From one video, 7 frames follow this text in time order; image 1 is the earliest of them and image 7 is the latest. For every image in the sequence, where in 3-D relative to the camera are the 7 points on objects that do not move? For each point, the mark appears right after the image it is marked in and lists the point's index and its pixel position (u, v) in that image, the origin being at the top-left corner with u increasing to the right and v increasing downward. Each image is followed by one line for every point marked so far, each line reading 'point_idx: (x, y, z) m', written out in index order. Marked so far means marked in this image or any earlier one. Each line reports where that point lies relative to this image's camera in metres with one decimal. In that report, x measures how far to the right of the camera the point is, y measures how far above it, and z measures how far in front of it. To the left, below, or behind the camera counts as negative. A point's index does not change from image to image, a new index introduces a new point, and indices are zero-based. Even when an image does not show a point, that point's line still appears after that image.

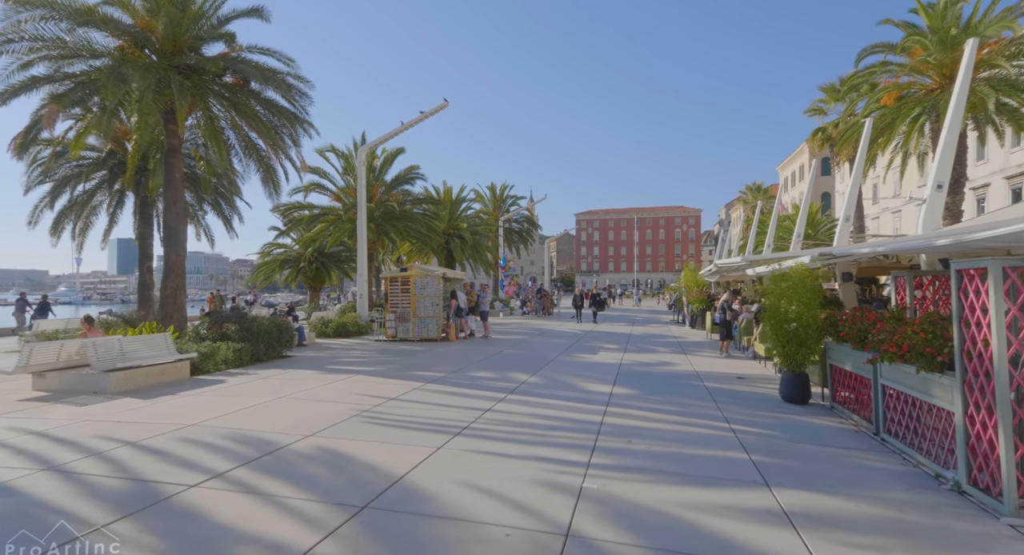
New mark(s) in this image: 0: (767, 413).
0: (+3.6, -1.9, +7.9) m
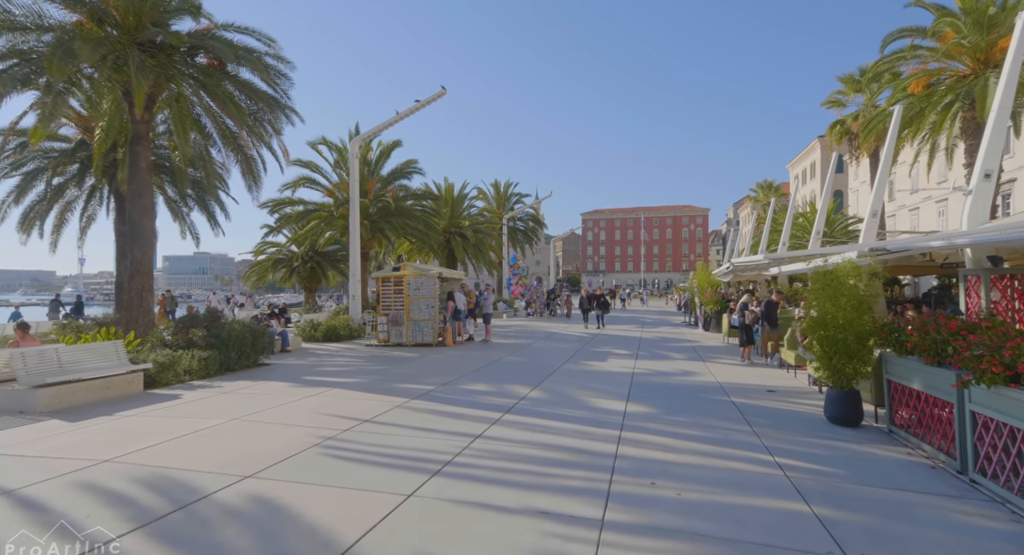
0: (+3.5, -1.9, +6.6) m
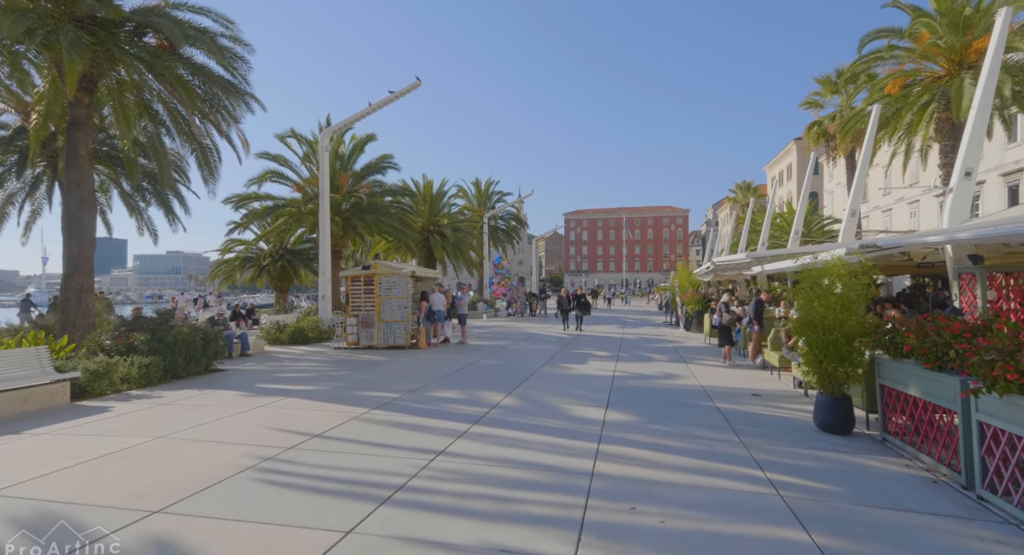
0: (+3.2, -1.9, +6.1) m
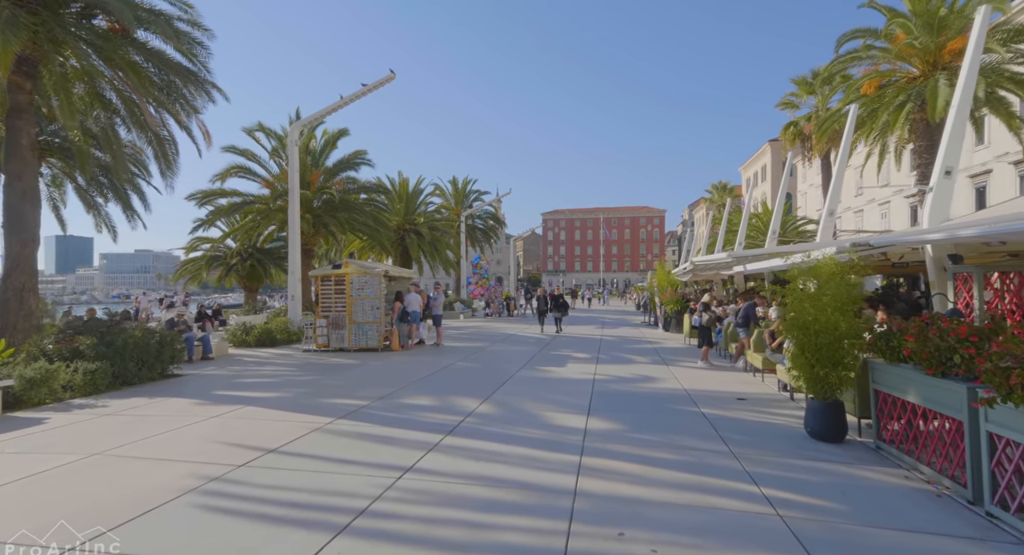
0: (+2.9, -1.9, +5.7) m
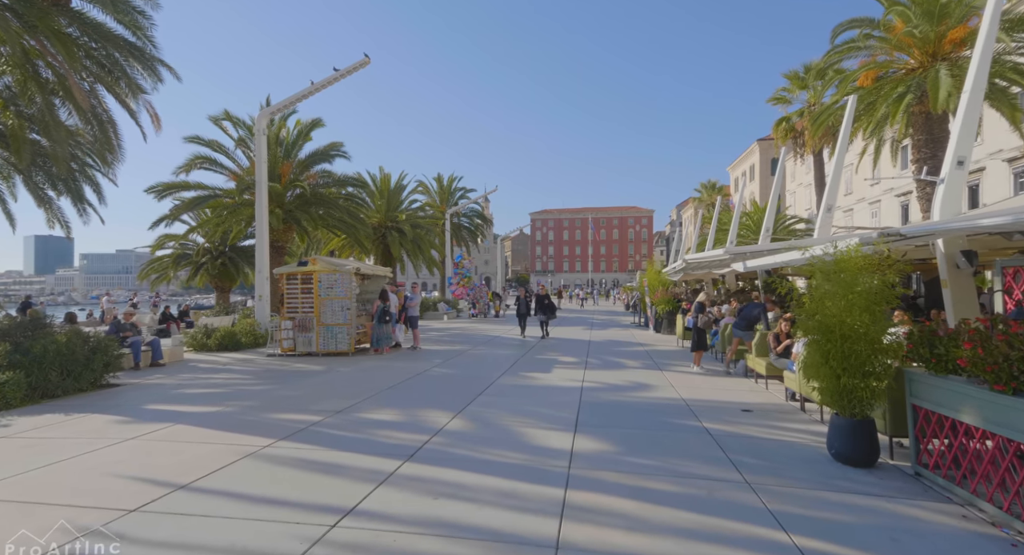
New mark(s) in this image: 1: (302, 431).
0: (+2.7, -1.8, +4.7) m
1: (-2.4, -1.7, +6.3) m
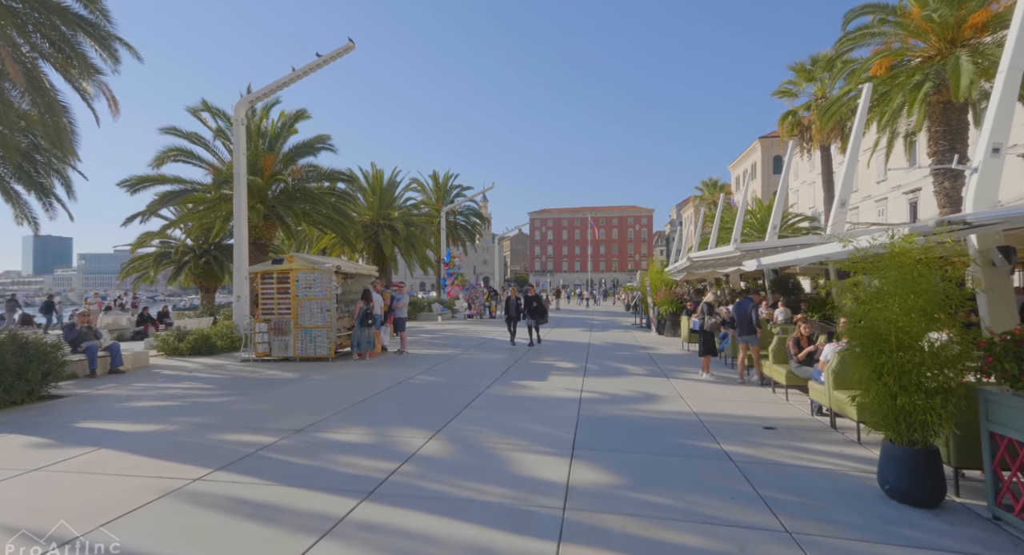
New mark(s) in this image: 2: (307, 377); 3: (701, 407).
0: (+2.5, -1.8, +3.7) m
1: (-2.5, -1.7, +5.3) m
2: (-3.8, -1.8, +10.5) m
3: (+2.8, -1.9, +8.3) m
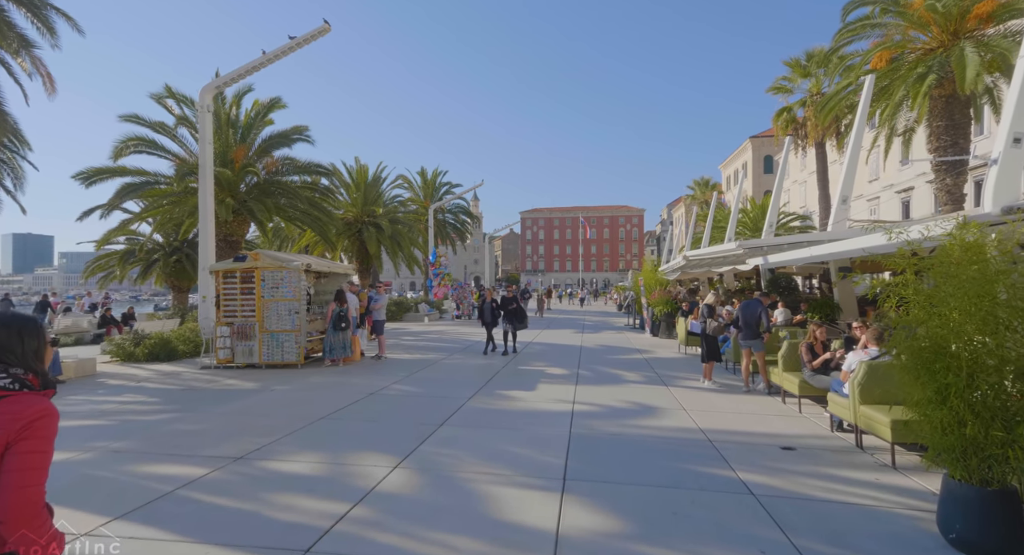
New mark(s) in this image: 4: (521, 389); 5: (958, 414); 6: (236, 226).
0: (+2.4, -1.8, +2.8) m
1: (-2.7, -1.7, +4.3) m
2: (-4.1, -1.8, +9.4) m
3: (+2.6, -1.9, +7.4) m
4: (+0.1, -1.9, +9.4) m
5: (+2.9, -0.9, +3.6) m
6: (-8.6, +1.6, +17.6) m
